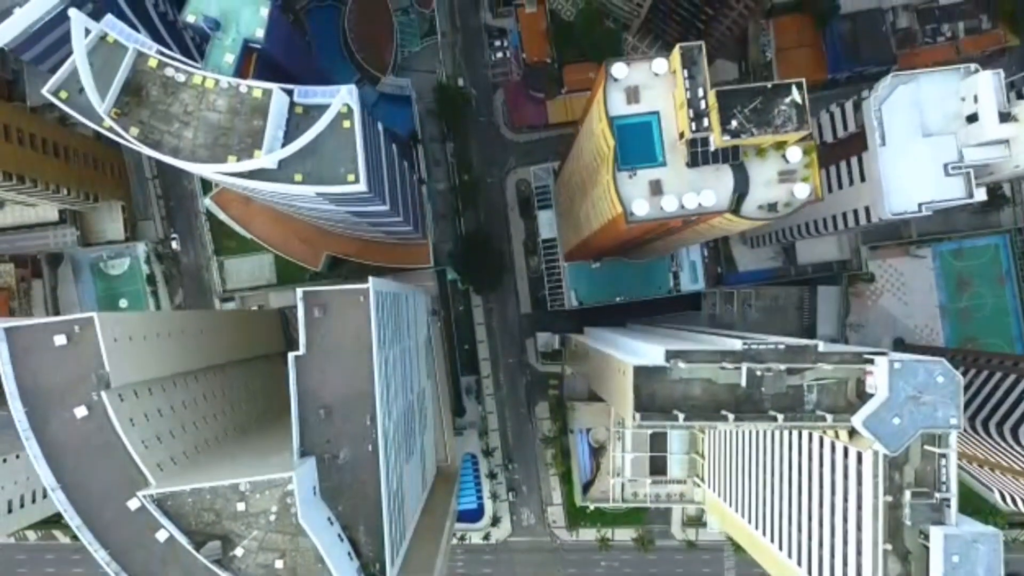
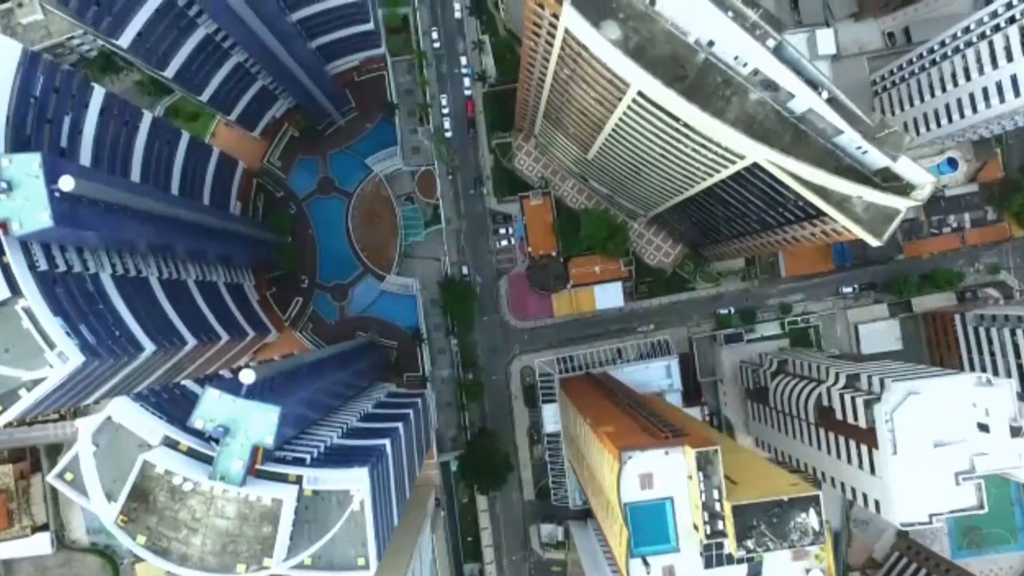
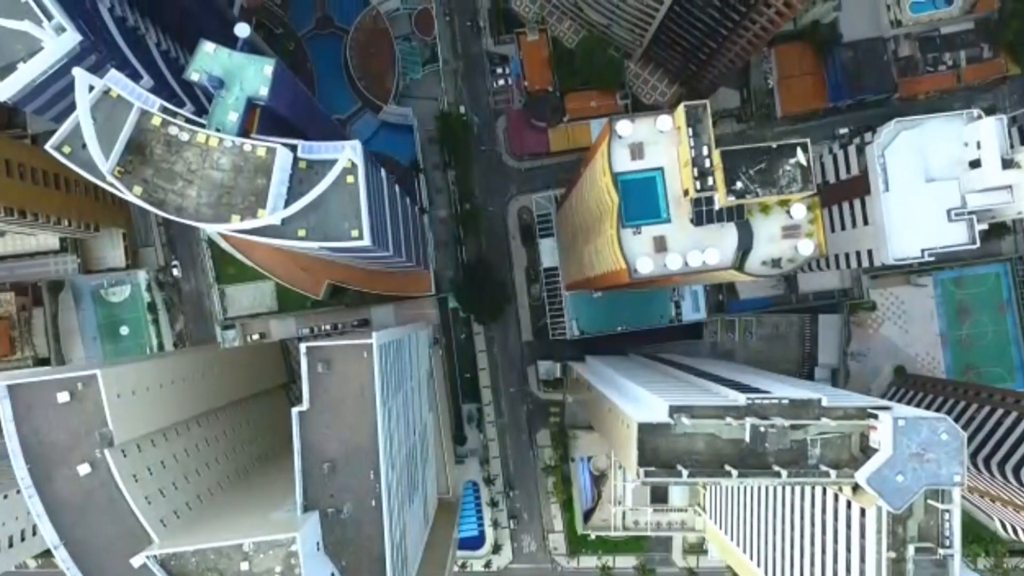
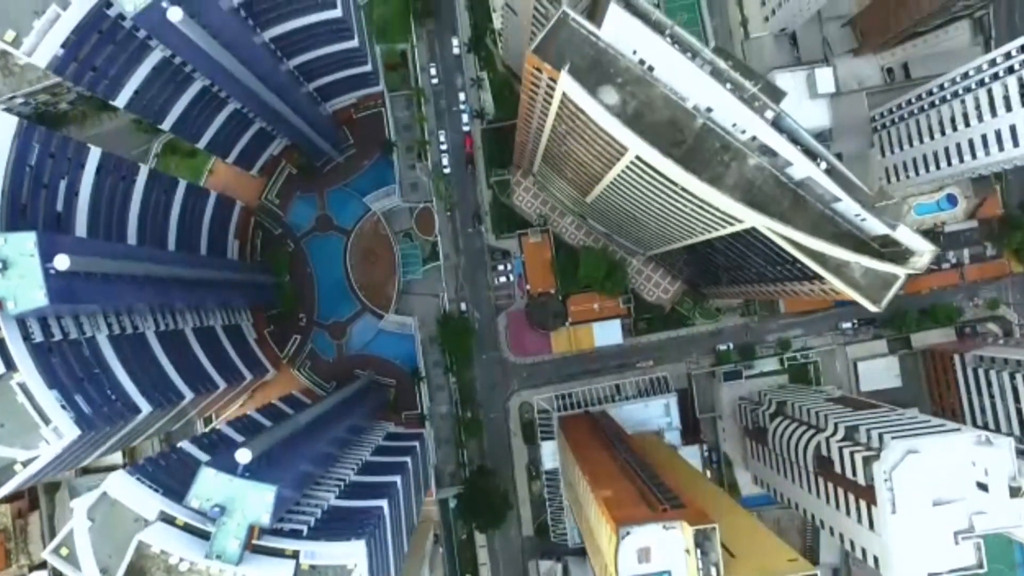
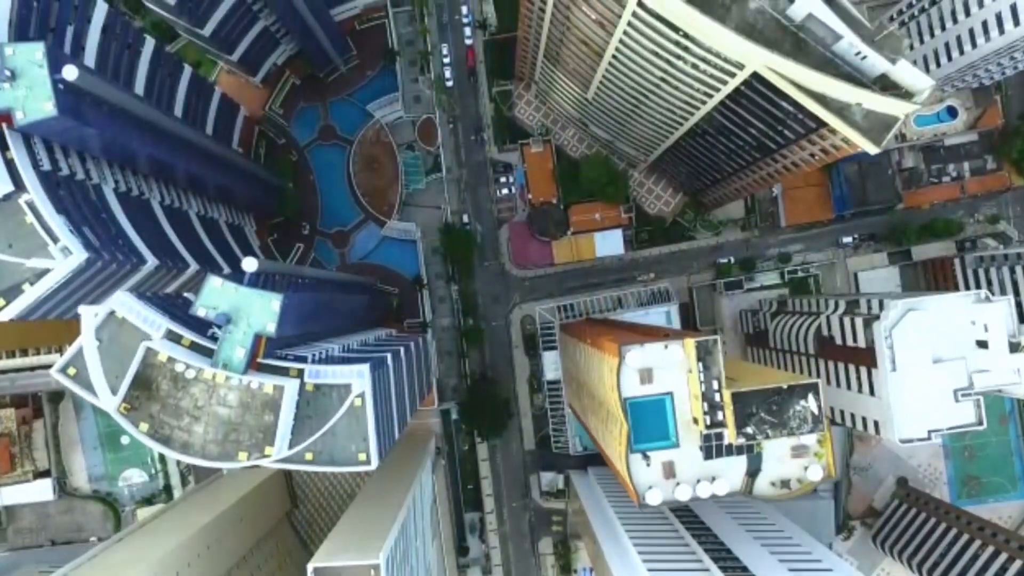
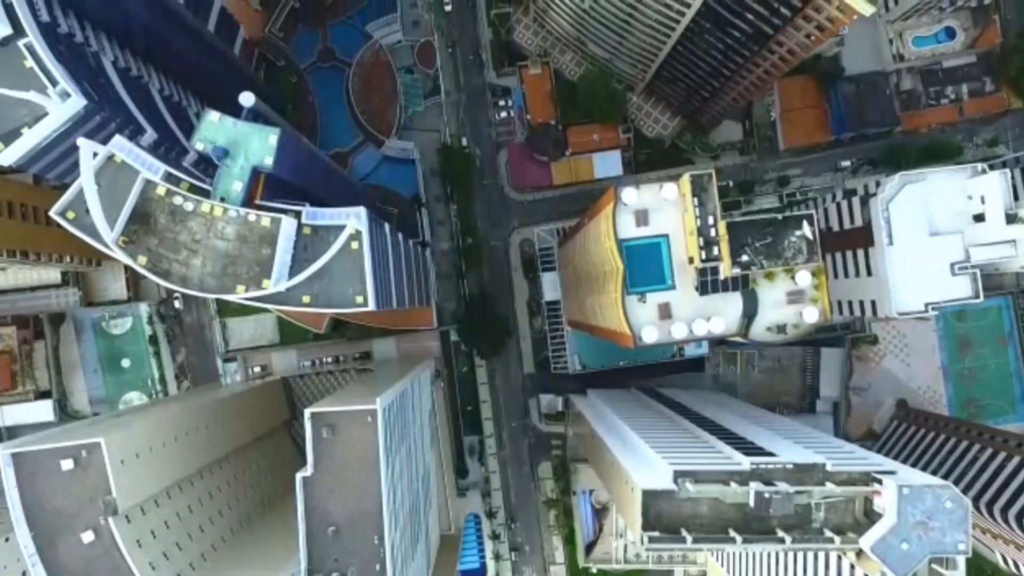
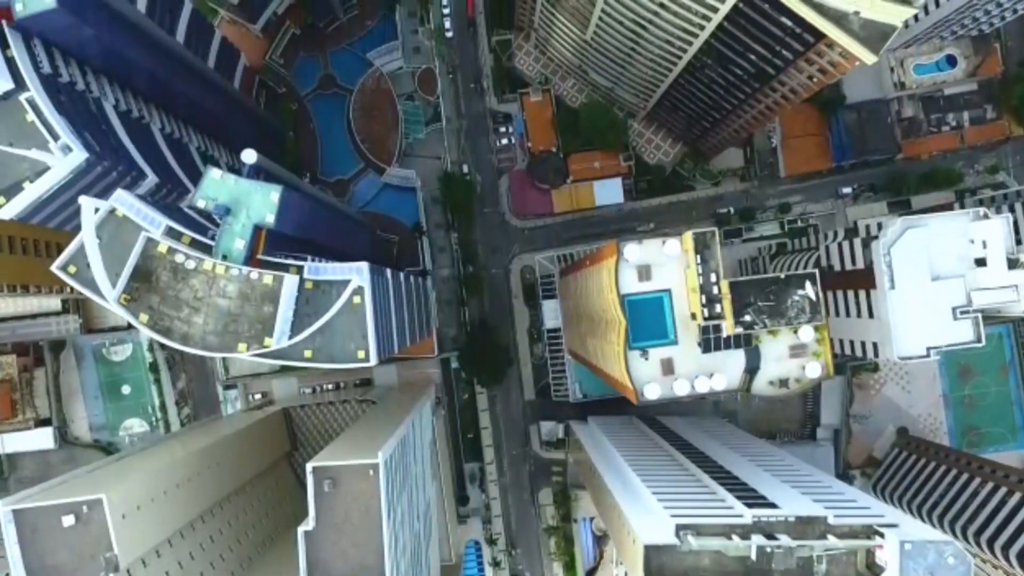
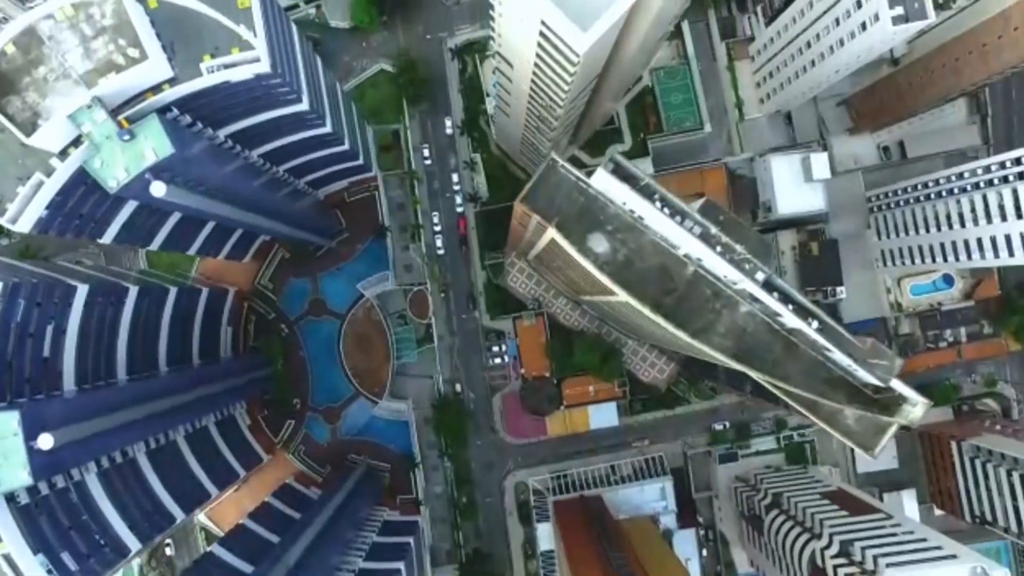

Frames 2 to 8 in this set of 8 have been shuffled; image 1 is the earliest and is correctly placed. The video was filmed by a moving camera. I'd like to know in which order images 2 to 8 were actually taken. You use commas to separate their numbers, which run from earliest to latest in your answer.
3, 6, 7, 5, 2, 4, 8
